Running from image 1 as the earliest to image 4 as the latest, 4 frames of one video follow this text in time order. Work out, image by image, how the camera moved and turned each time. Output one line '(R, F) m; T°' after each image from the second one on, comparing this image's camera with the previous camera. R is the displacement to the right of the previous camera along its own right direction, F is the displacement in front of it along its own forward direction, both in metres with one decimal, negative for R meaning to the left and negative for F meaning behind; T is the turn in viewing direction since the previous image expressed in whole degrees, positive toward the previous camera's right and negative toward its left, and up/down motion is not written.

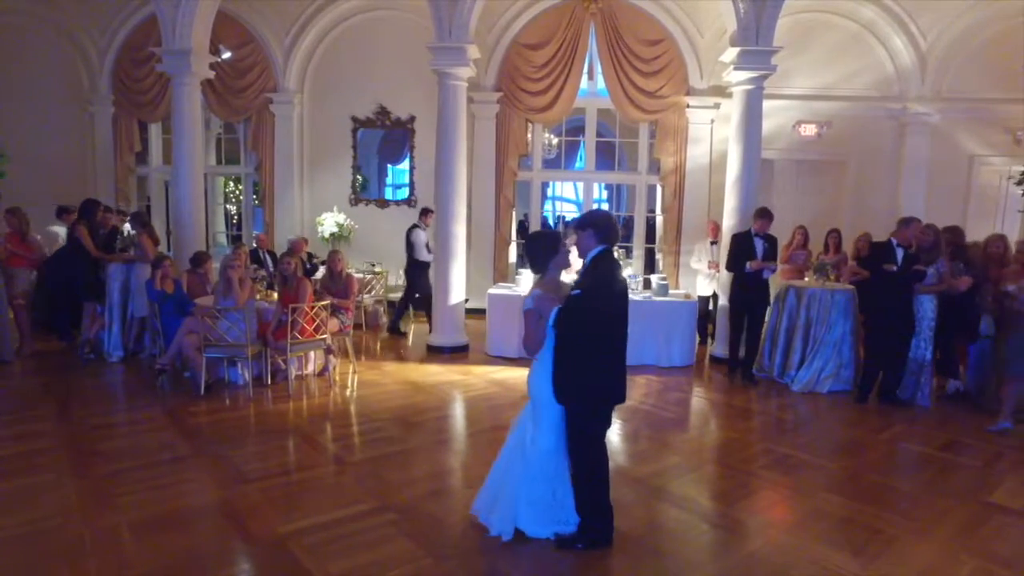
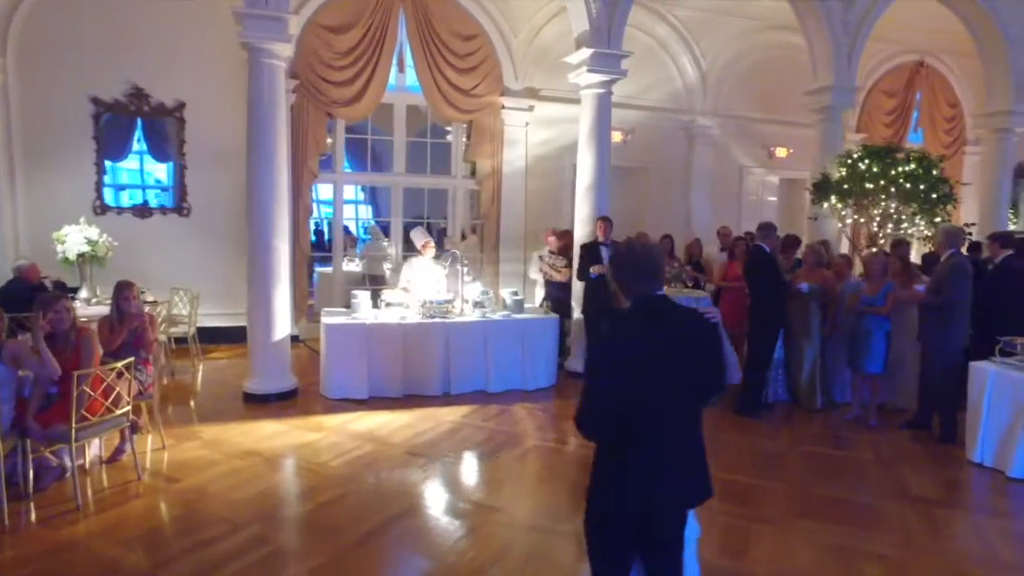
(-1.0, +1.1) m; +23°
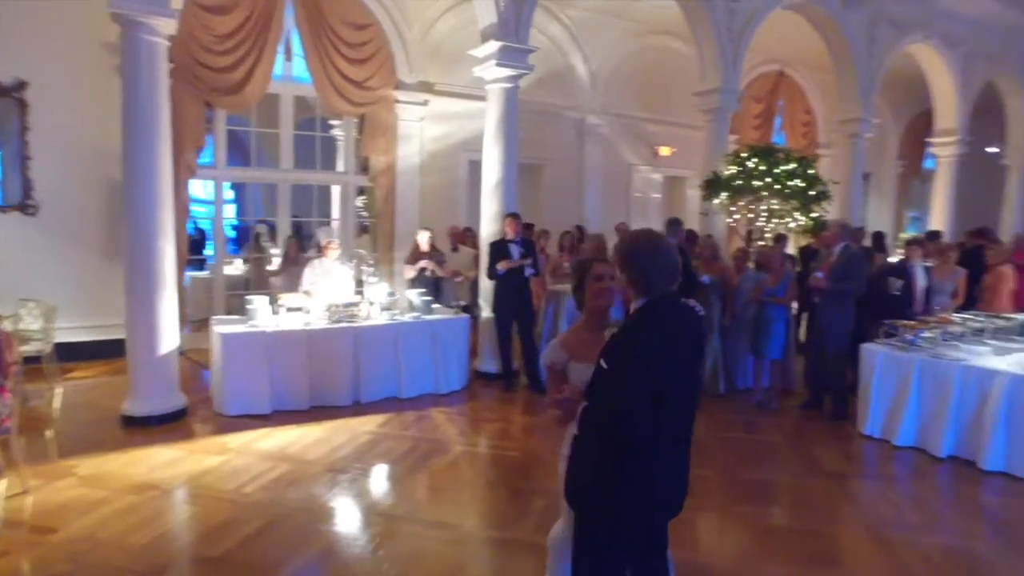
(-0.4, +0.2) m; +11°
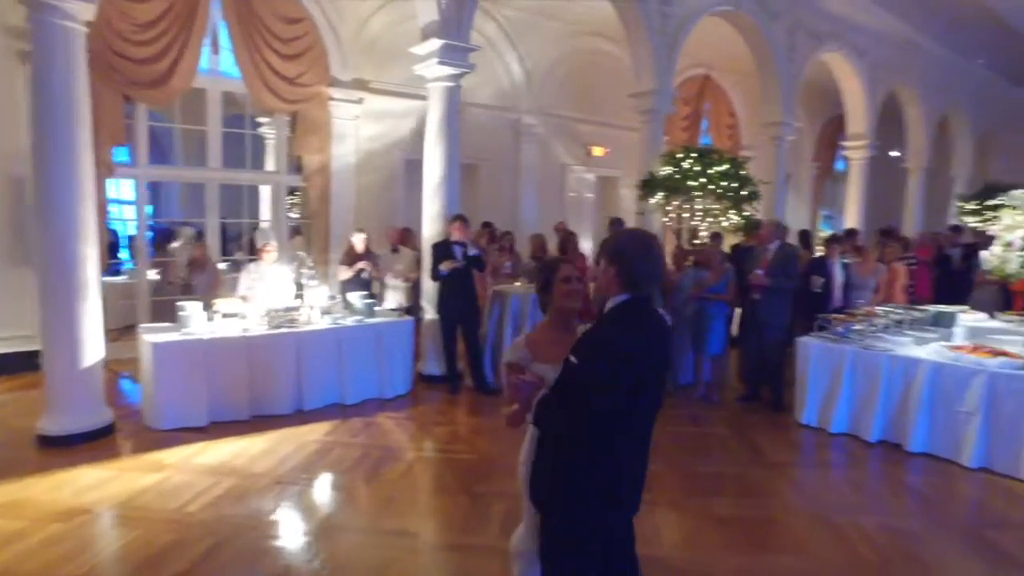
(-0.2, +0.1) m; +6°
